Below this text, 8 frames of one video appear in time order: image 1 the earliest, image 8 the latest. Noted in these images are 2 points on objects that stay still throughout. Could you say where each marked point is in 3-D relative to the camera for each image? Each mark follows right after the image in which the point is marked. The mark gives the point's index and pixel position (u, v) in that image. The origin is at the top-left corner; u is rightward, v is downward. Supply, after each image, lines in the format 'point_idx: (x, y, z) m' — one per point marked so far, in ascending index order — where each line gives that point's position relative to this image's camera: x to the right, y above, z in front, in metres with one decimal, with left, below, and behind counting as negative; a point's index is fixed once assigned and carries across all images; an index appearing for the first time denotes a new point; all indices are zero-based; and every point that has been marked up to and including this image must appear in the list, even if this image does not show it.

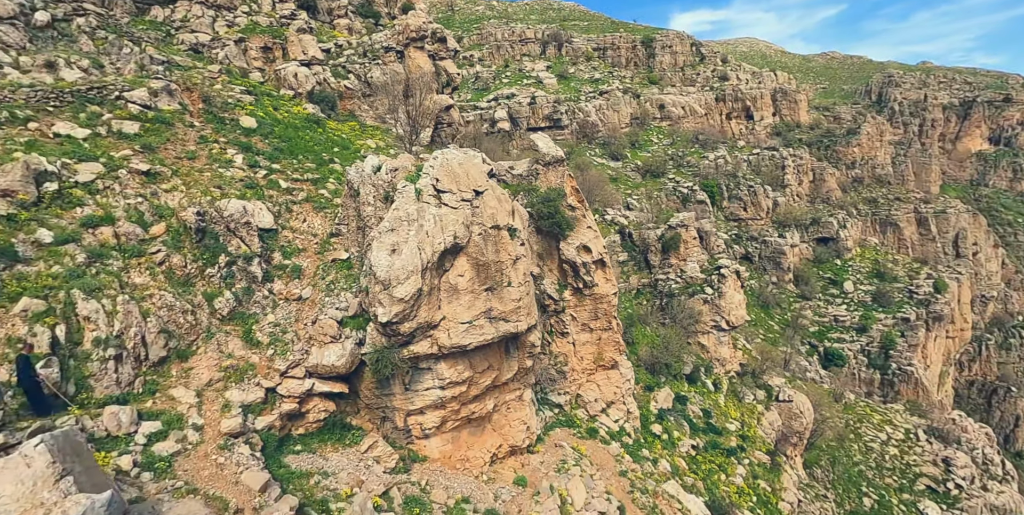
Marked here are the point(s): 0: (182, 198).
0: (-10.7, +1.9, +17.7) m
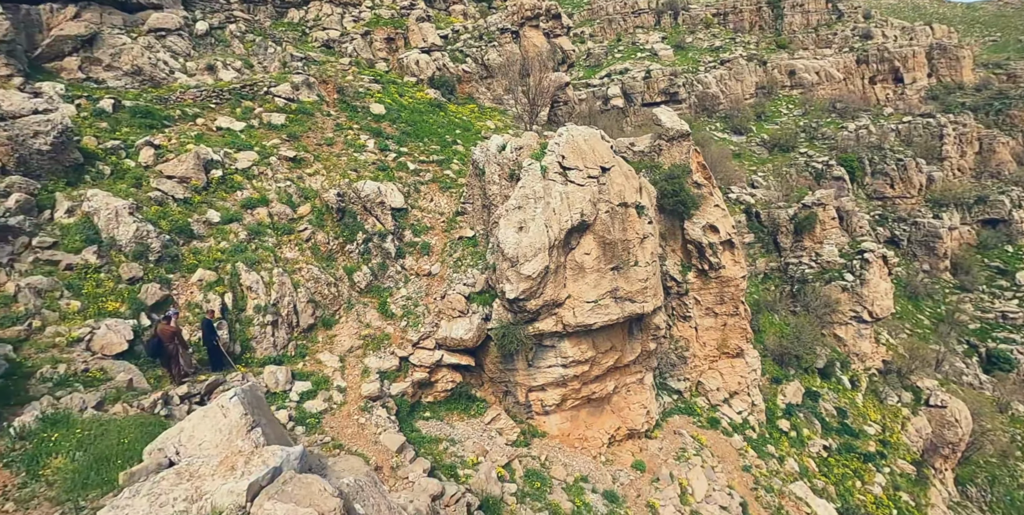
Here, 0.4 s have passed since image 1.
0: (-6.6, +2.6, +19.0) m
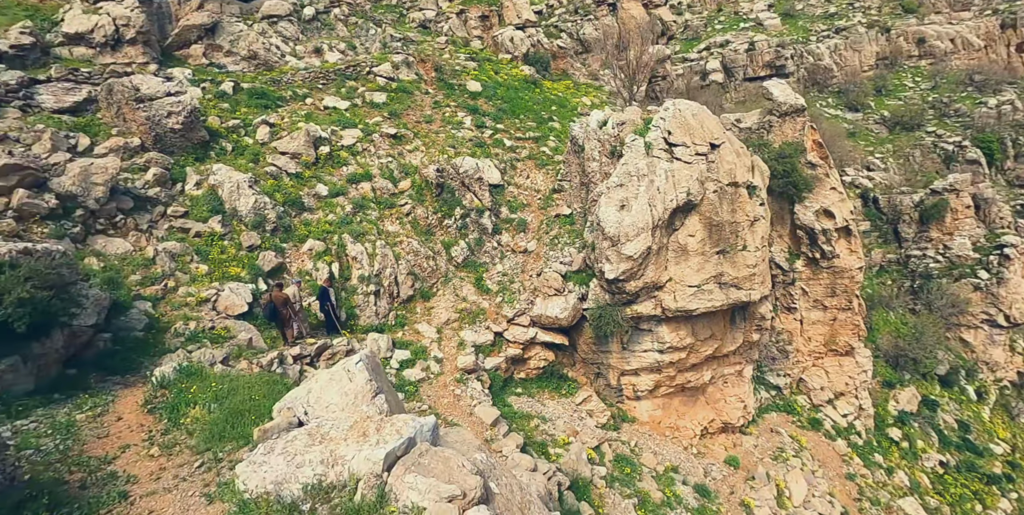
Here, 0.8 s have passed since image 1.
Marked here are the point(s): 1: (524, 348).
0: (-3.1, +3.5, +19.3) m
1: (+0.4, -2.6, +15.8) m
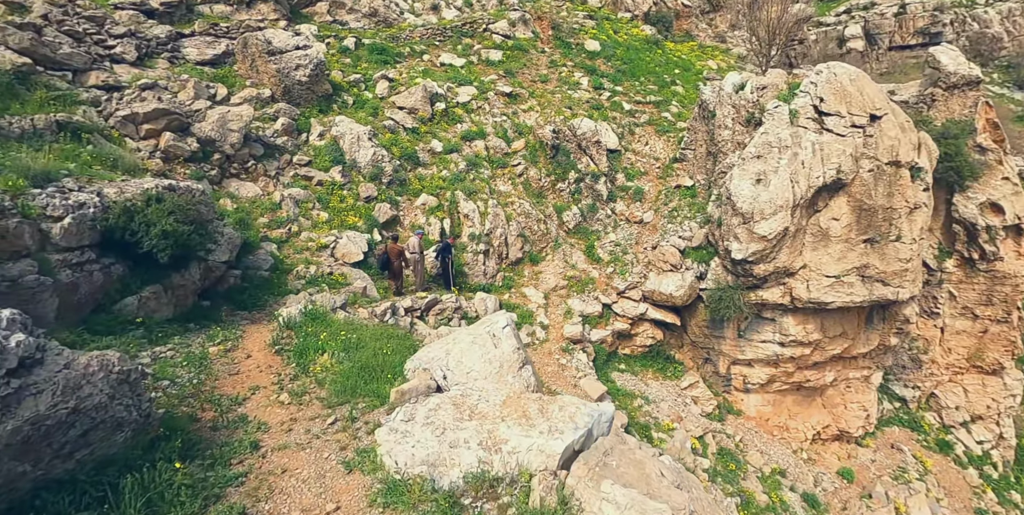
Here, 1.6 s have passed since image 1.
0: (+0.9, +4.8, +18.6) m
1: (+3.3, -1.8, +14.9) m
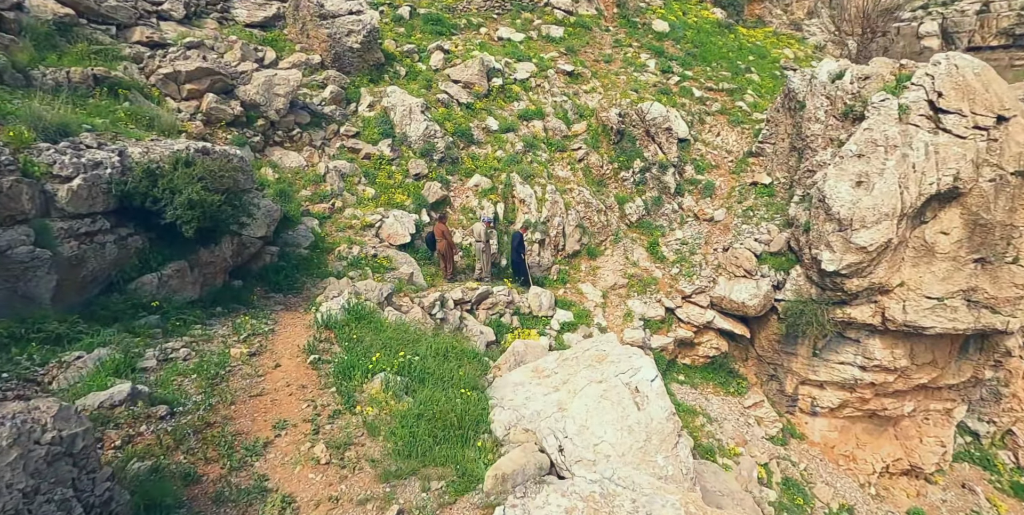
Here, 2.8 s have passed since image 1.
0: (+2.8, +4.9, +17.1) m
1: (+4.5, -1.8, +13.5) m
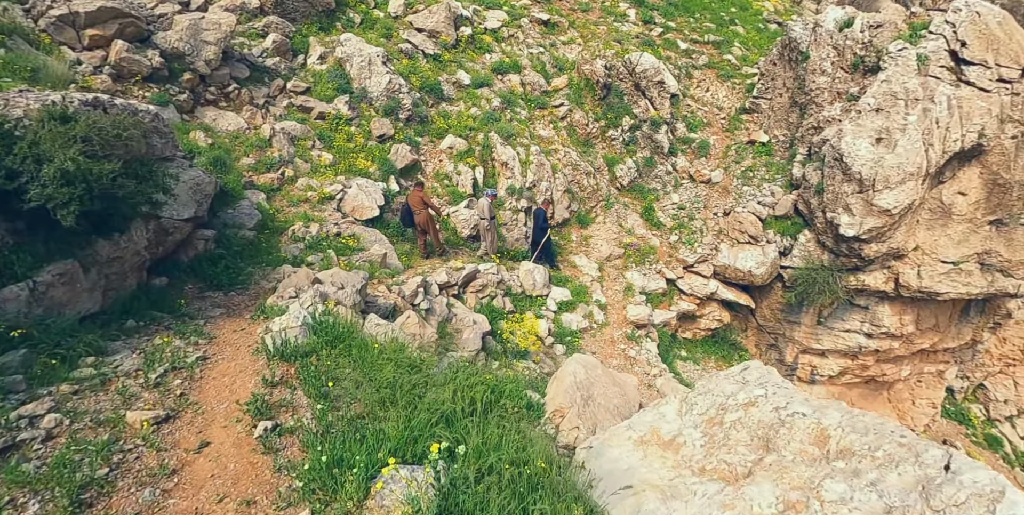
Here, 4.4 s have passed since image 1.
0: (+2.0, +5.9, +15.5) m
1: (+4.2, -1.1, +12.4) m
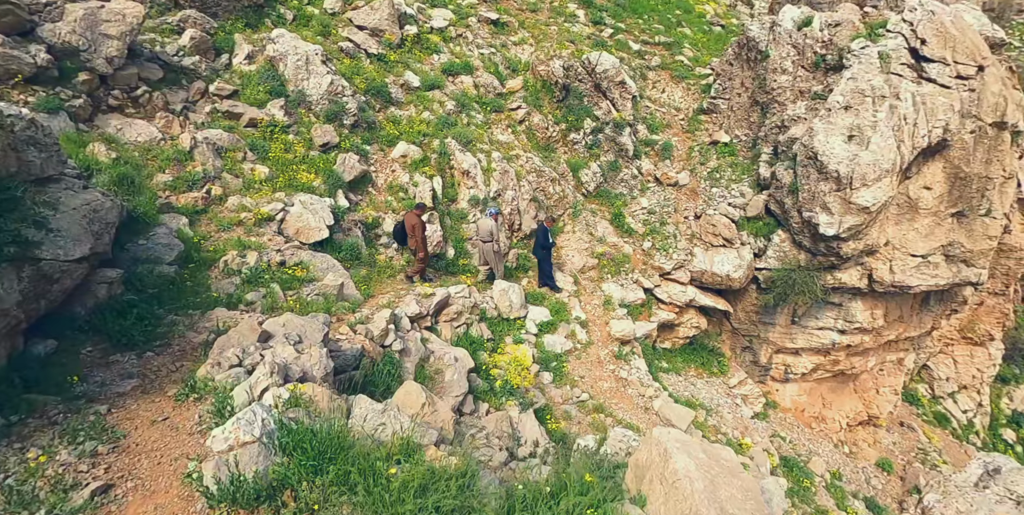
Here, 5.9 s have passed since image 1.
0: (+0.6, +5.5, +14.6) m
1: (+3.5, -1.2, +11.8) m
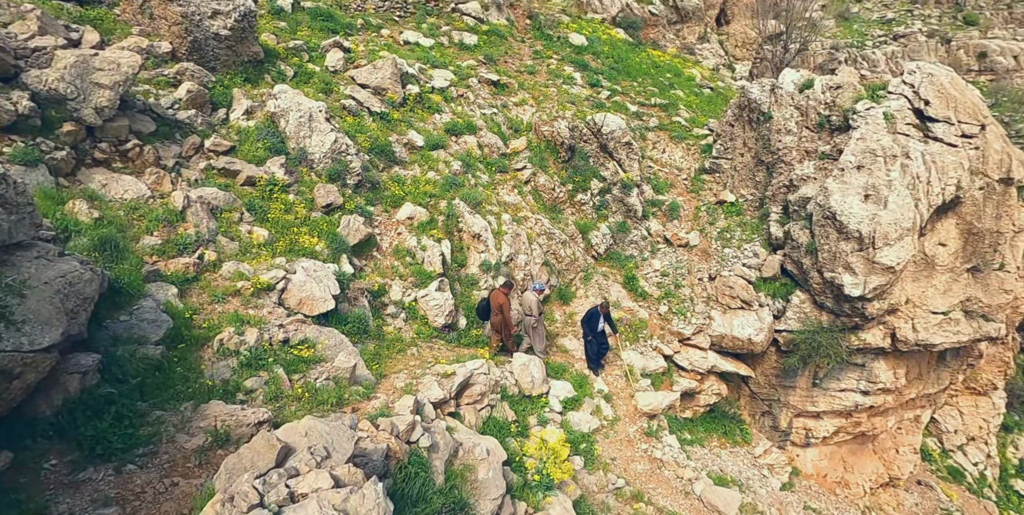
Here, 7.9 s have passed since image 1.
0: (+0.7, +3.9, +14.4) m
1: (+3.7, -2.5, +11.0) m
